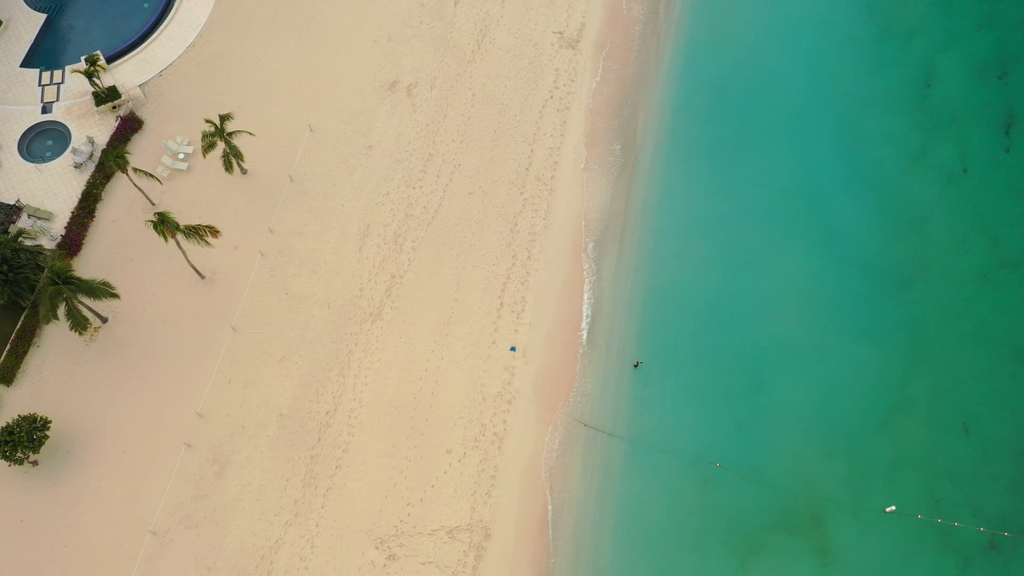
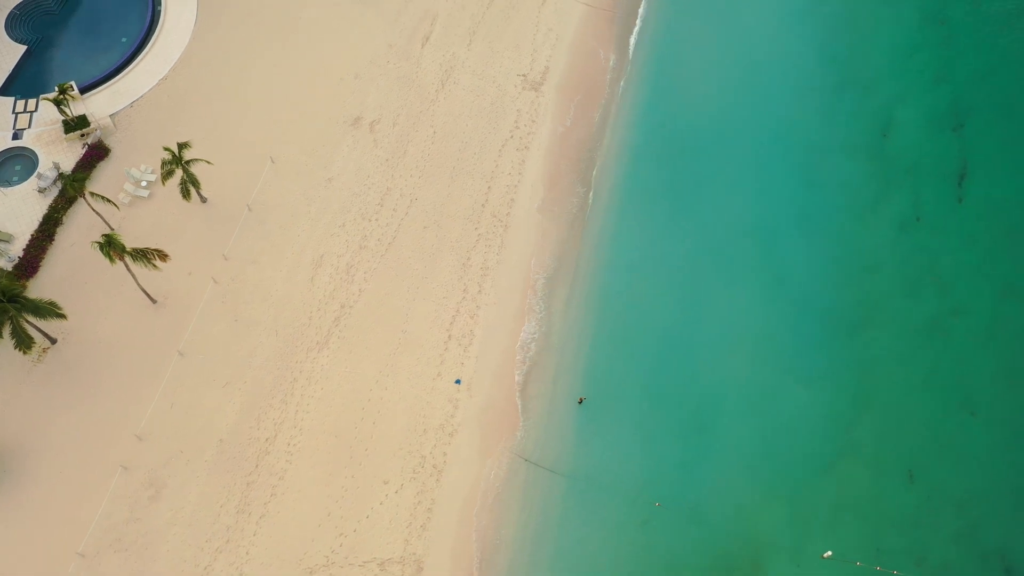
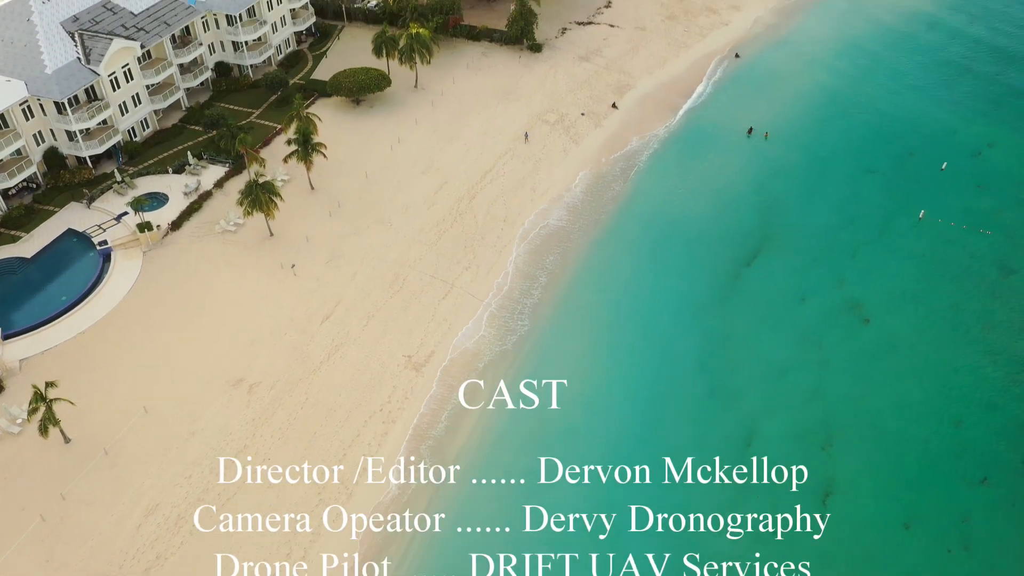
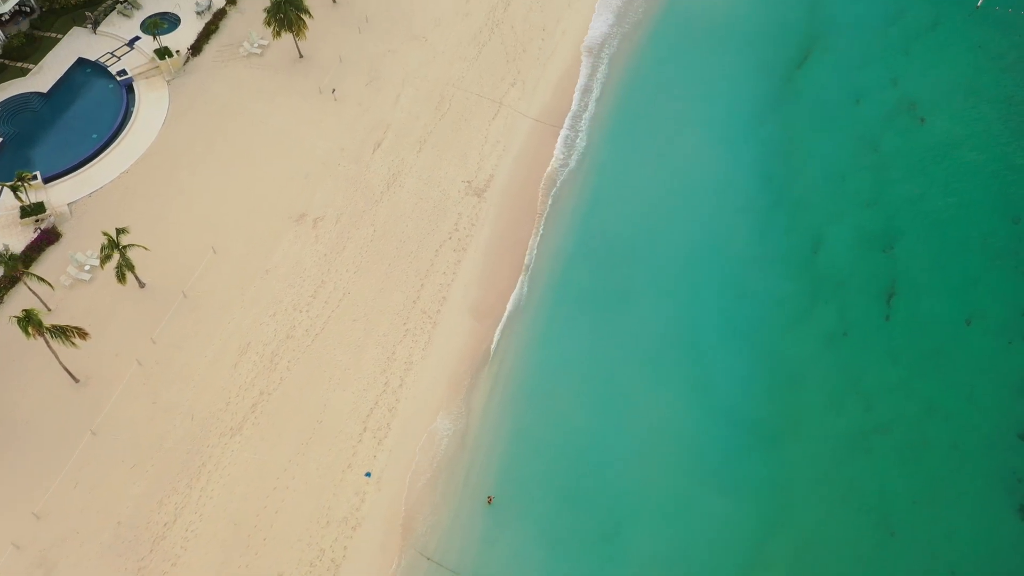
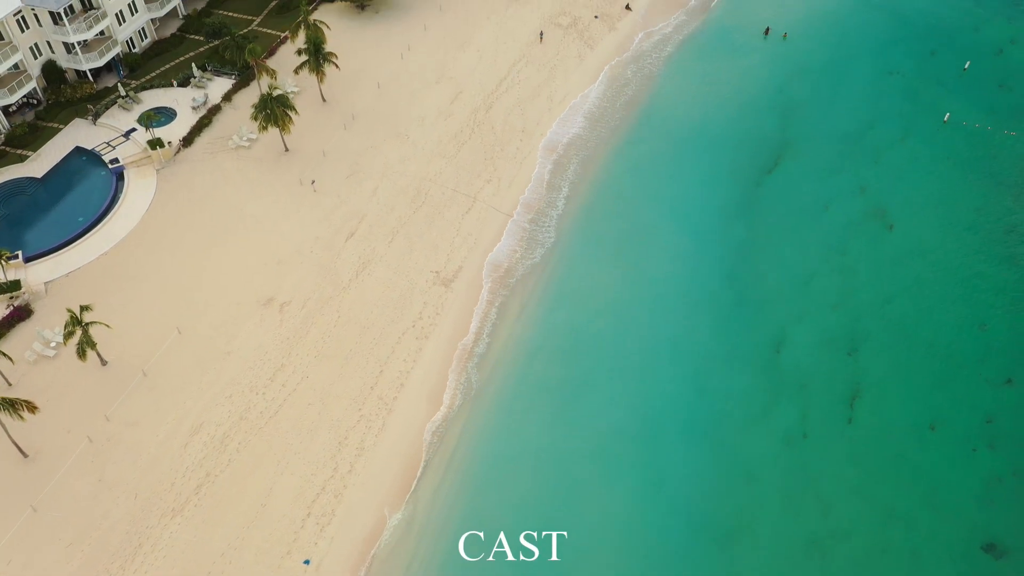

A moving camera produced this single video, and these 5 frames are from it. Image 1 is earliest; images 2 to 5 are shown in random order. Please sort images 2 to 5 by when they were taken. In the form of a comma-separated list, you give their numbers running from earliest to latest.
2, 4, 5, 3
